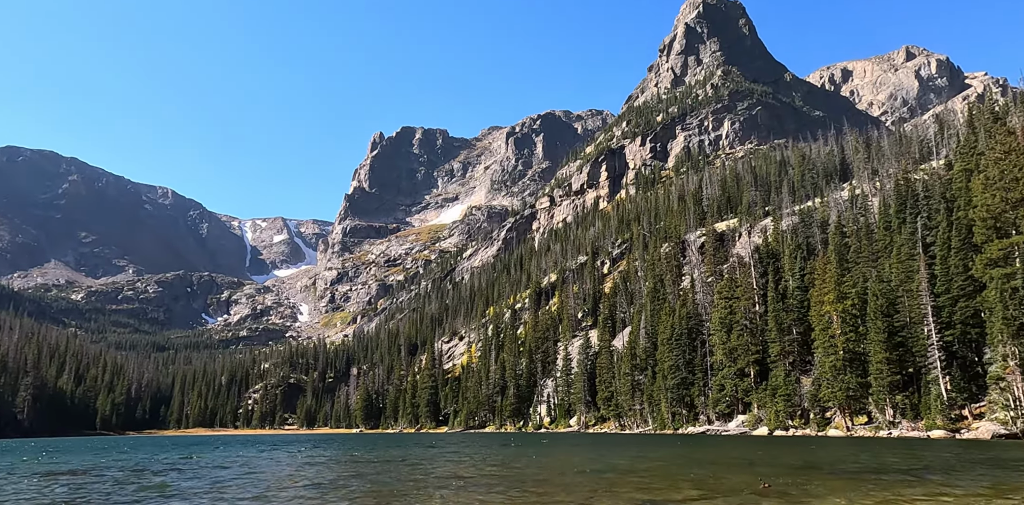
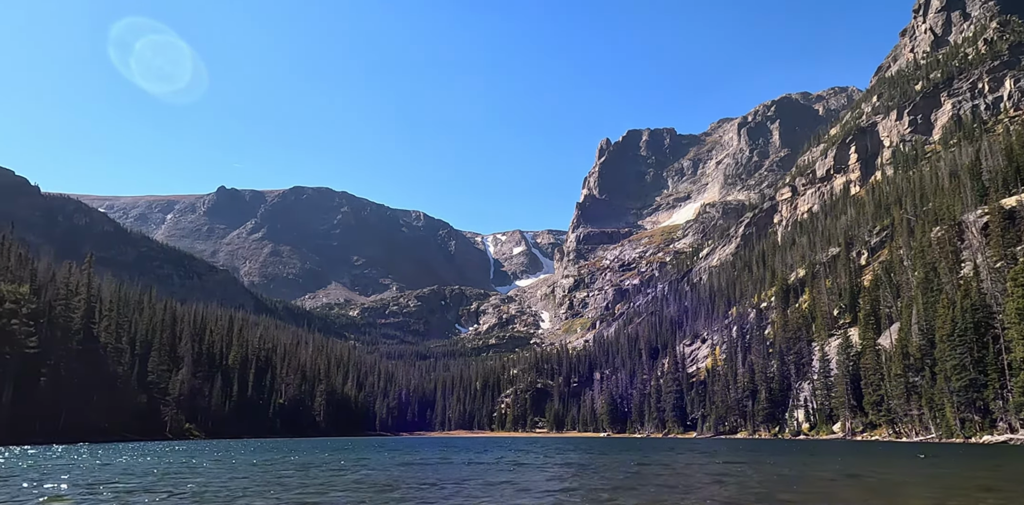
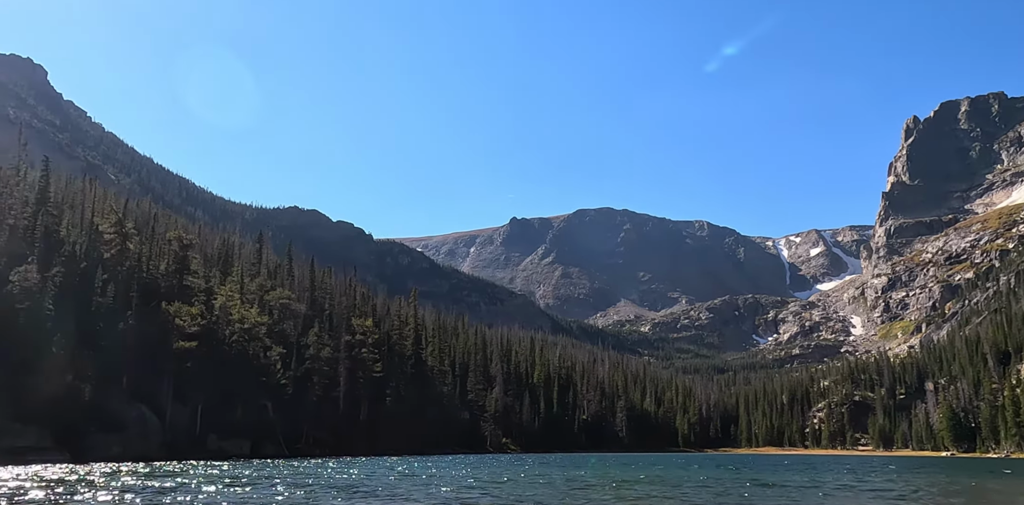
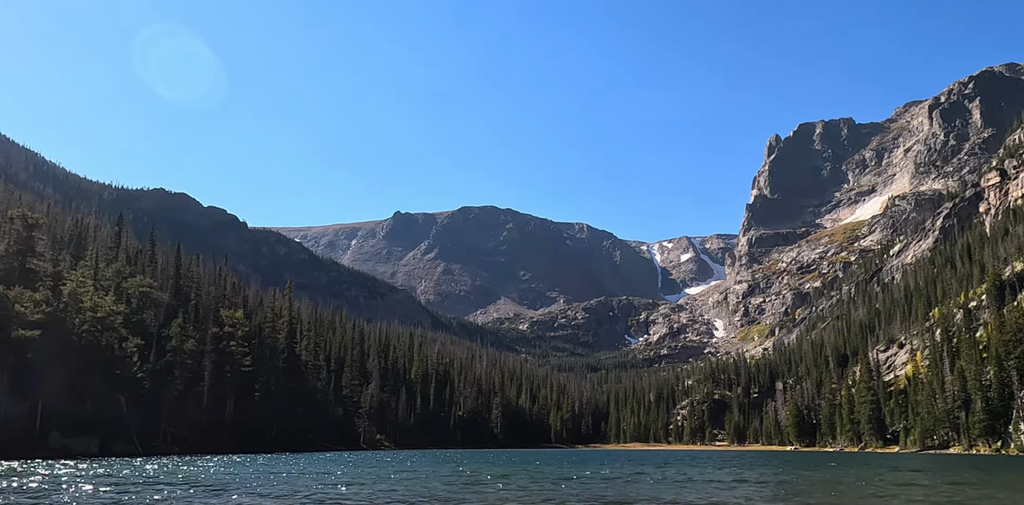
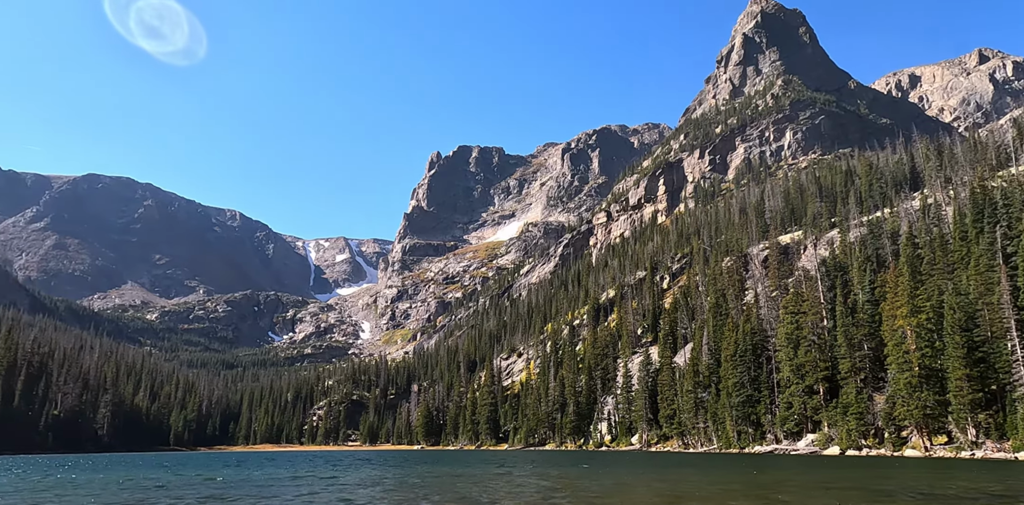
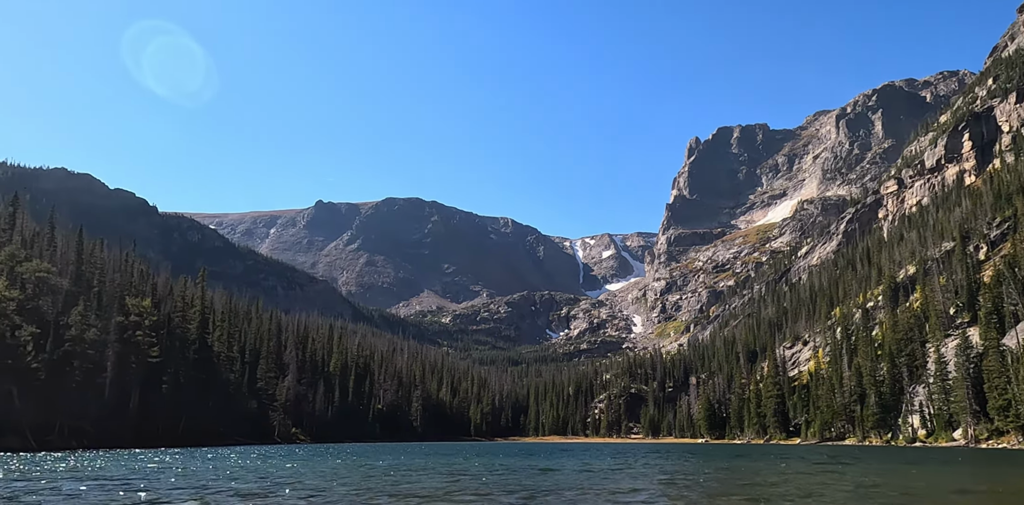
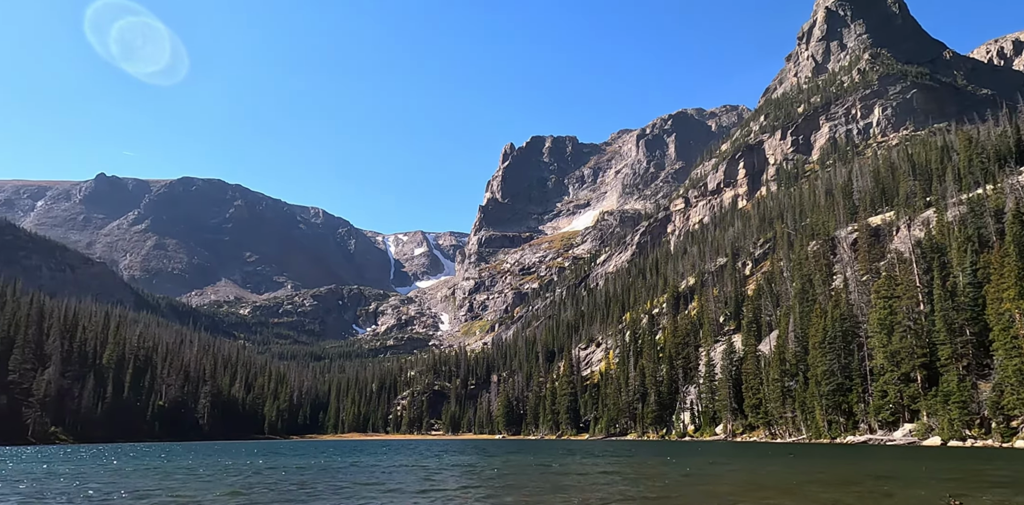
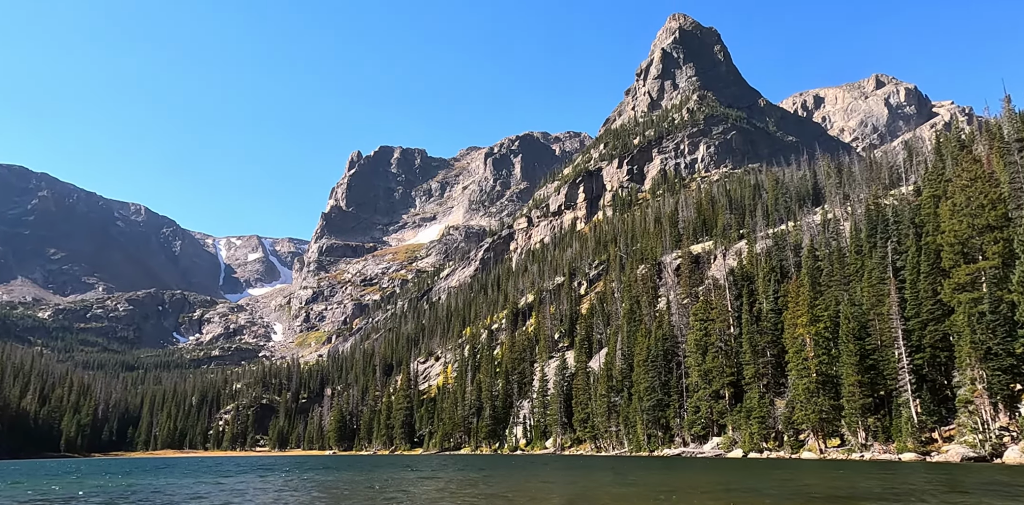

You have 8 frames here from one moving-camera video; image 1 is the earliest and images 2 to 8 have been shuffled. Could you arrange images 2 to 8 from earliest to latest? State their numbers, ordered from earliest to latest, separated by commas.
8, 5, 7, 2, 6, 4, 3
